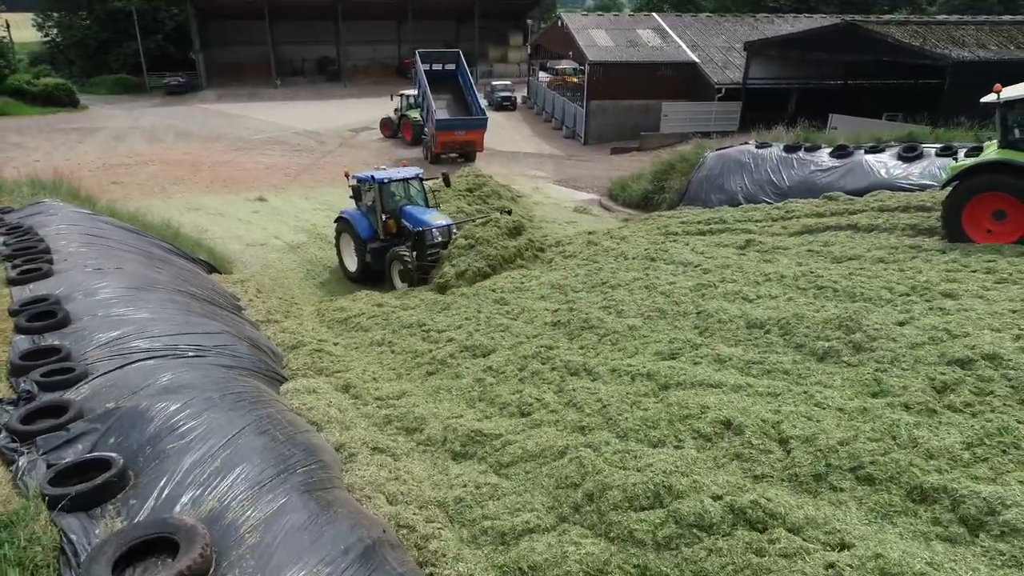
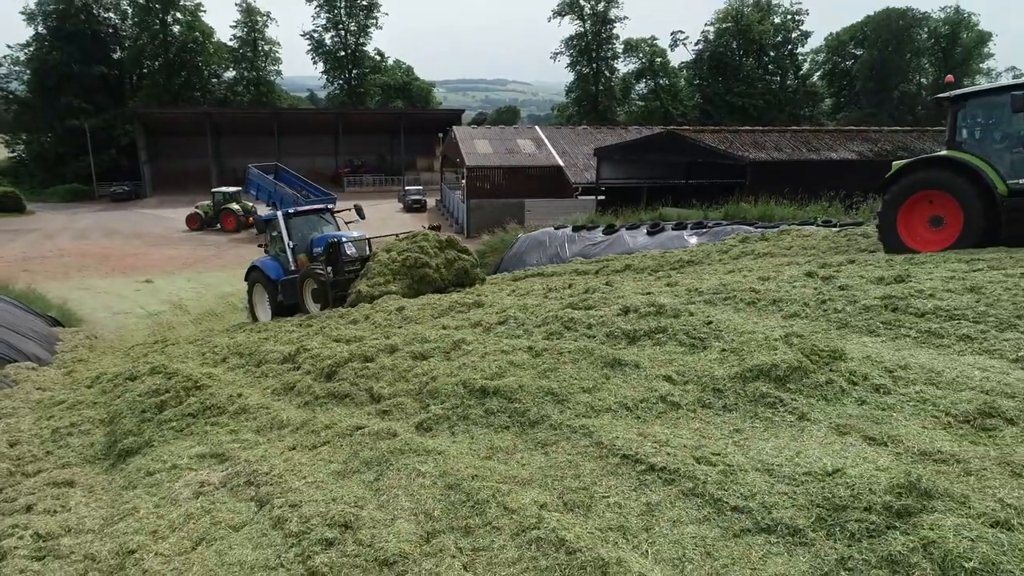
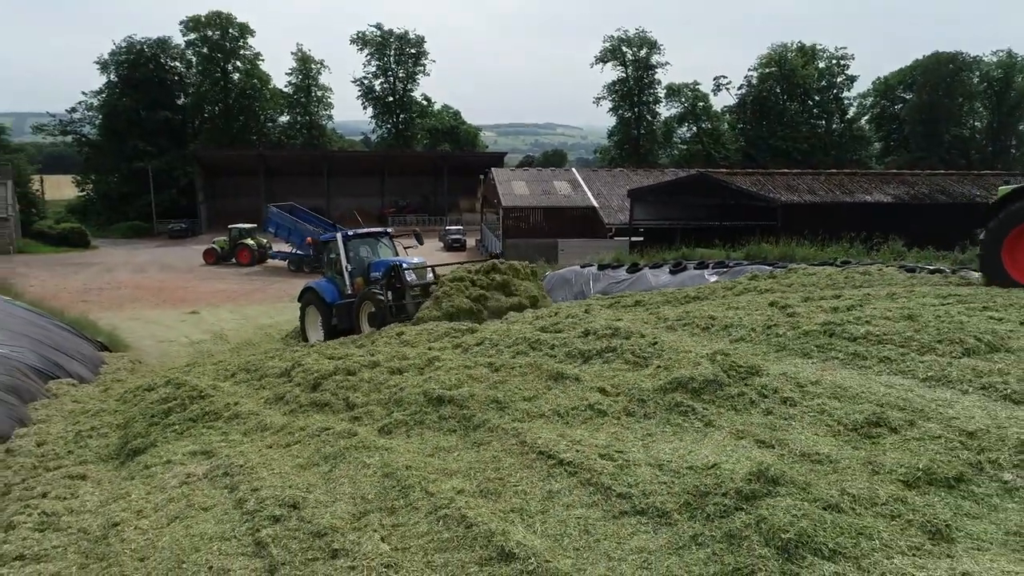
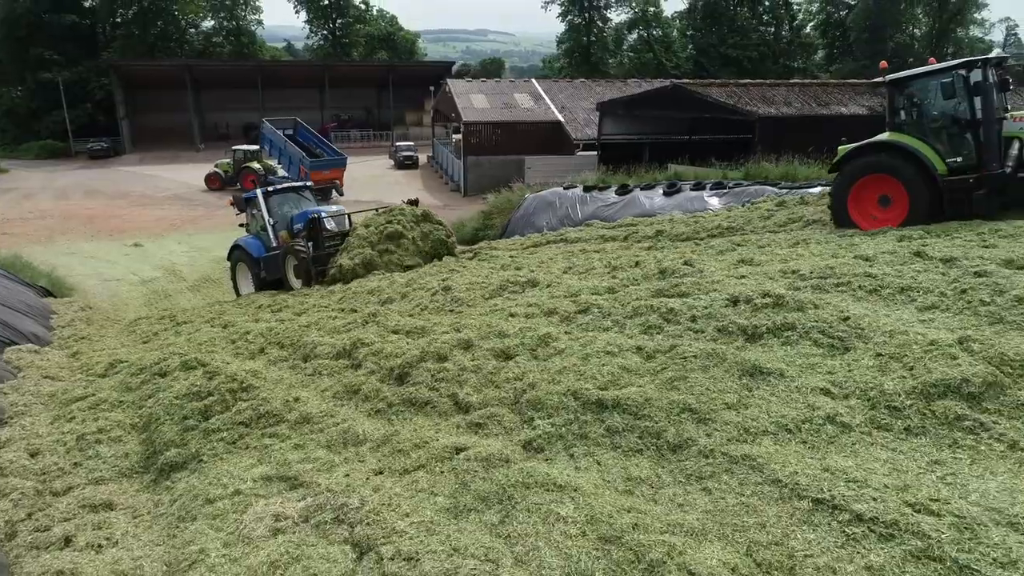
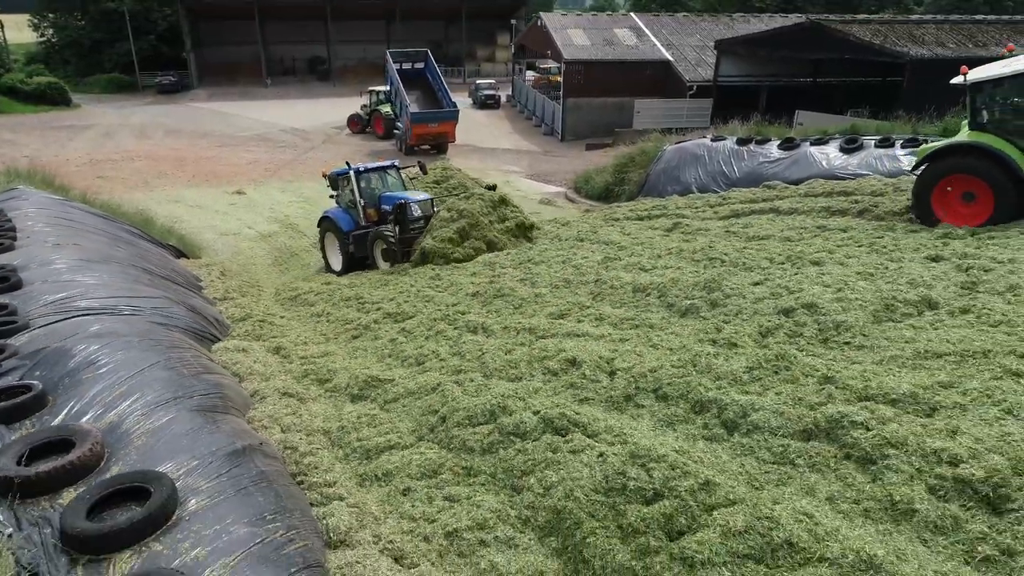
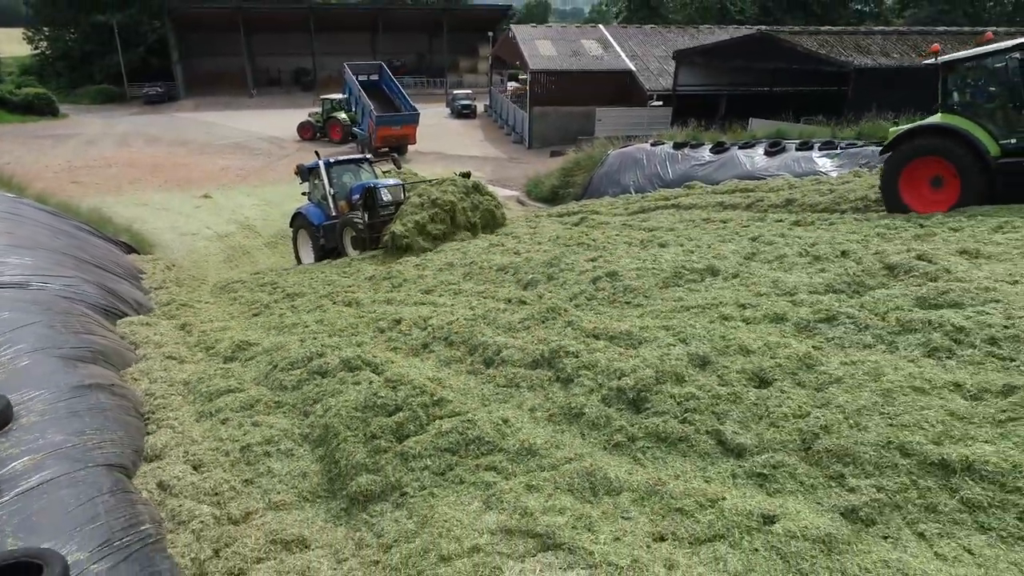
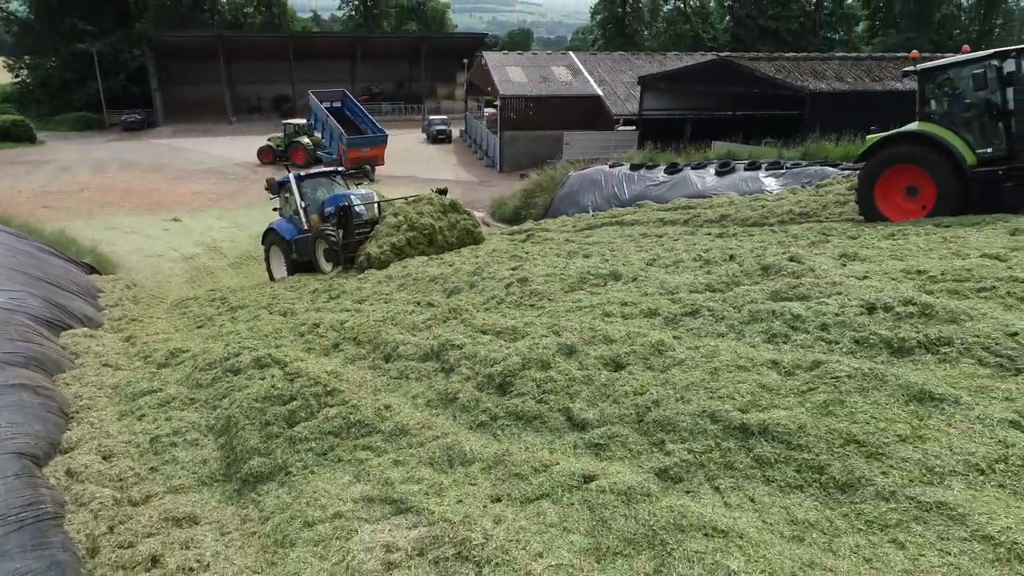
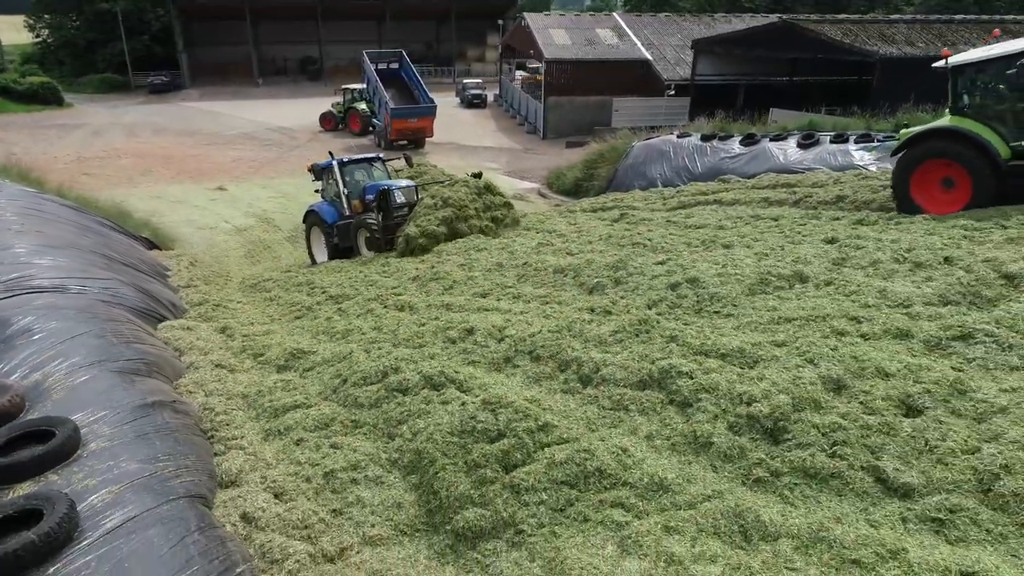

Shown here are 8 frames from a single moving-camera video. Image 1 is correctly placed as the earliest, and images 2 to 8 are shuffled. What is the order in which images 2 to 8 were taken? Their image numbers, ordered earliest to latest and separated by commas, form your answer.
5, 8, 6, 7, 4, 2, 3
